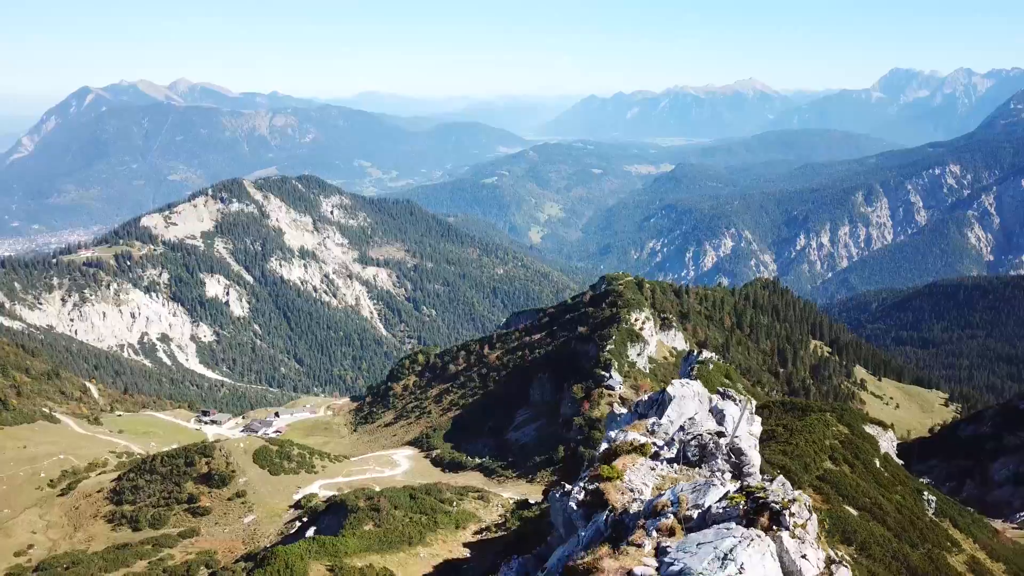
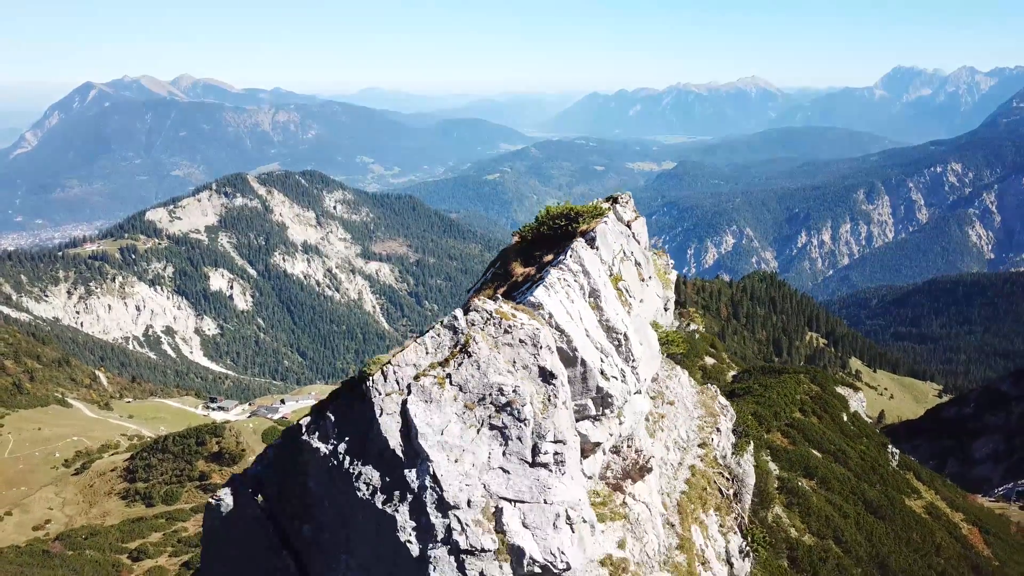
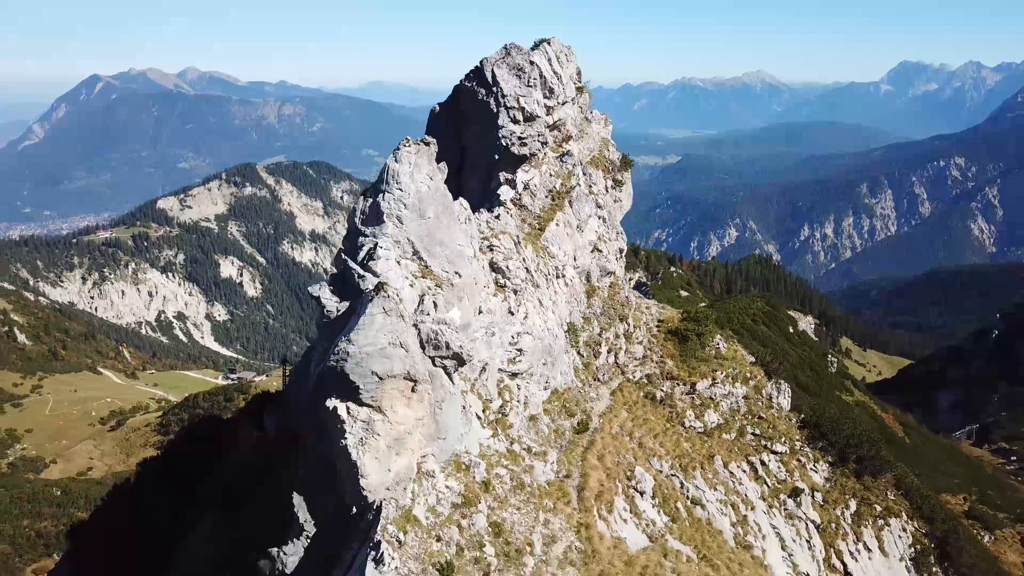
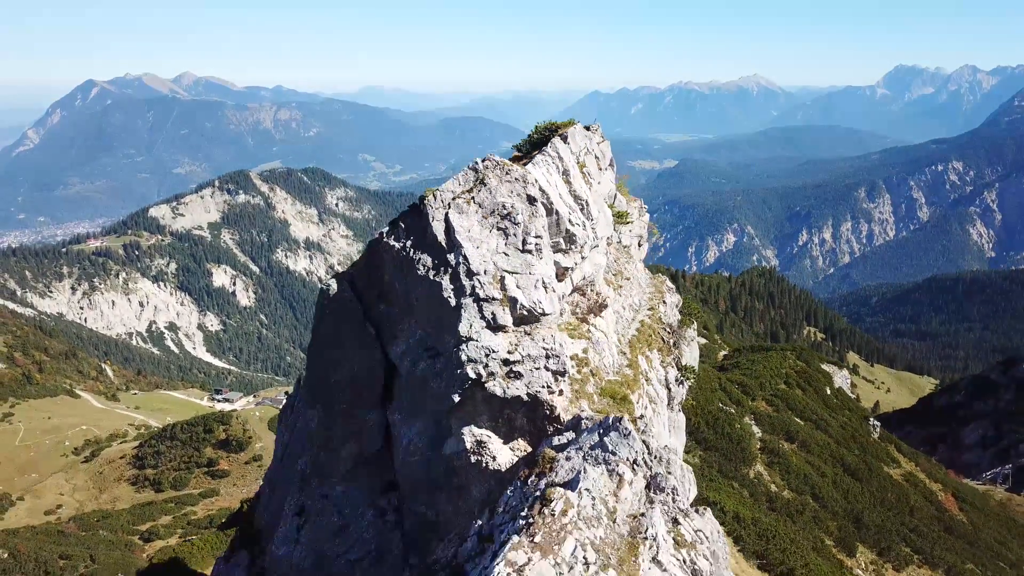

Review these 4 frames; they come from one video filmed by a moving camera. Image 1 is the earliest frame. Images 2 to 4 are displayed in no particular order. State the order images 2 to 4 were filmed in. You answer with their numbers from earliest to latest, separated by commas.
2, 4, 3
